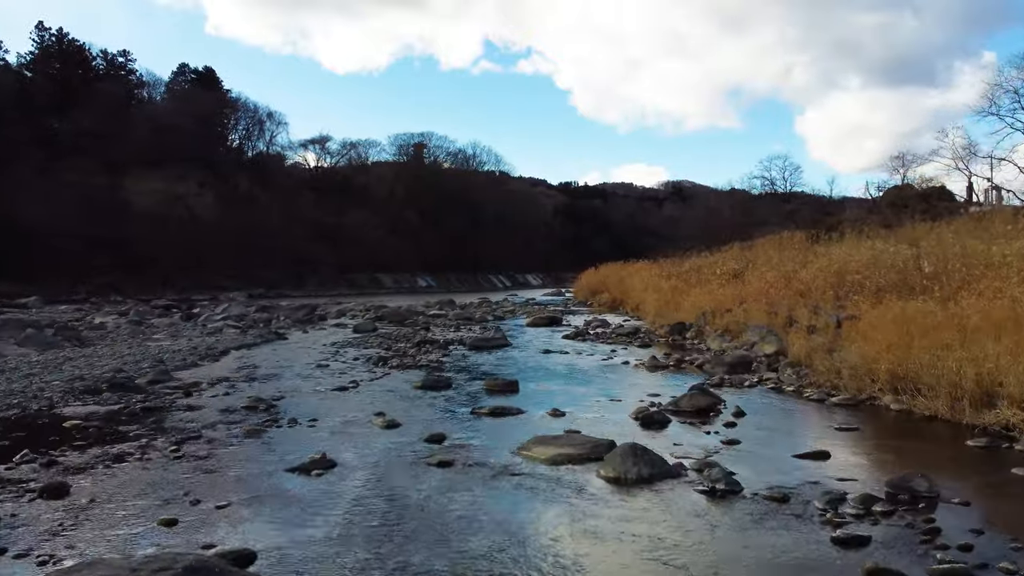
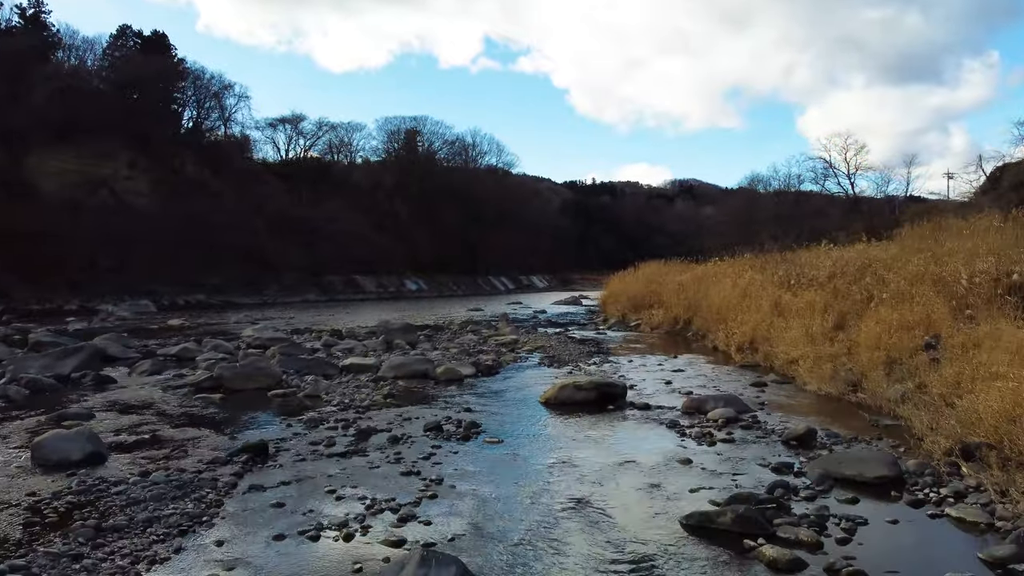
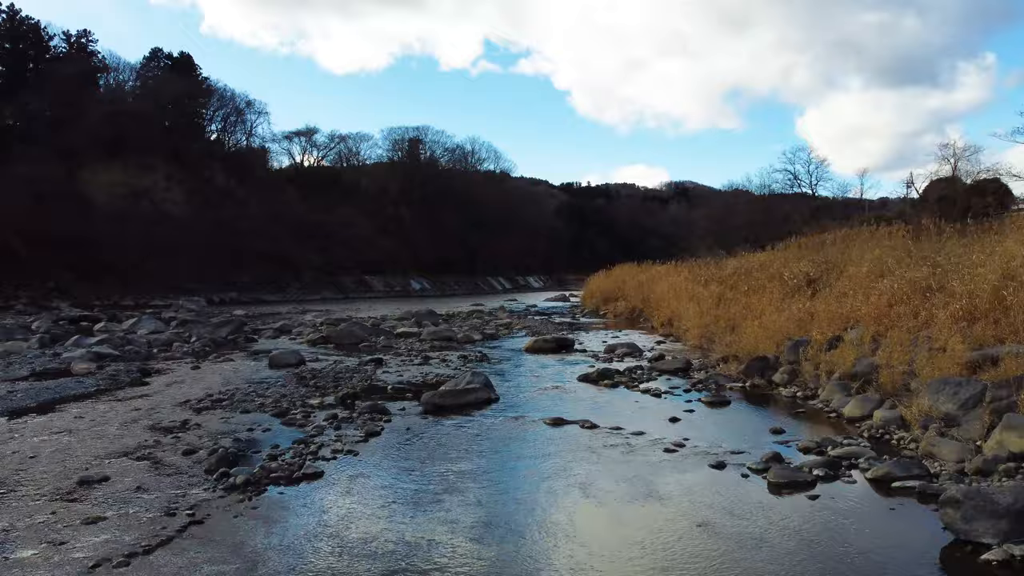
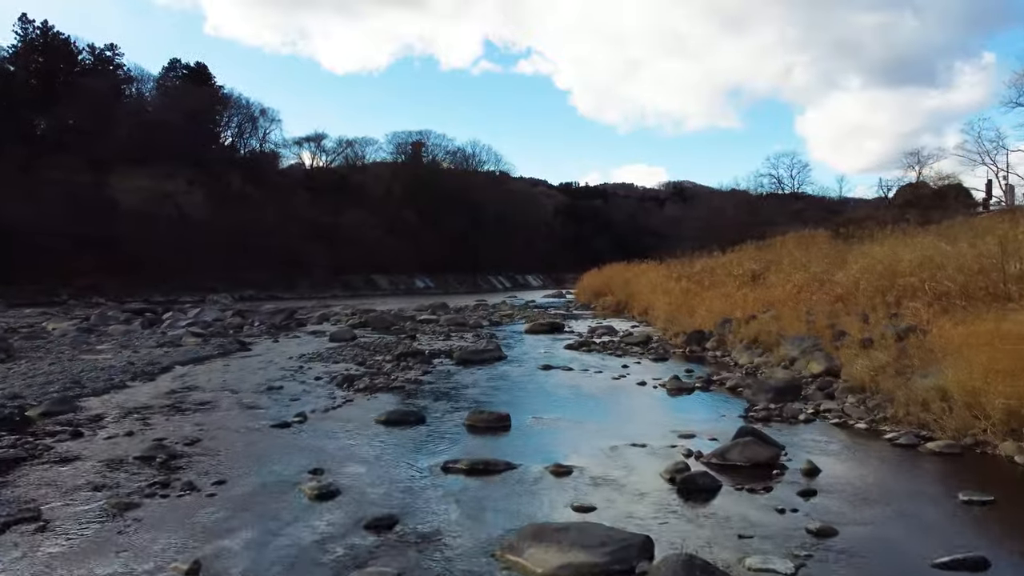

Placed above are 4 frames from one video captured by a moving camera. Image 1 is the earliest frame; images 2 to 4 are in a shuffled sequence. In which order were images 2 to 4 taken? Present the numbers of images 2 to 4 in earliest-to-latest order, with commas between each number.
4, 3, 2
